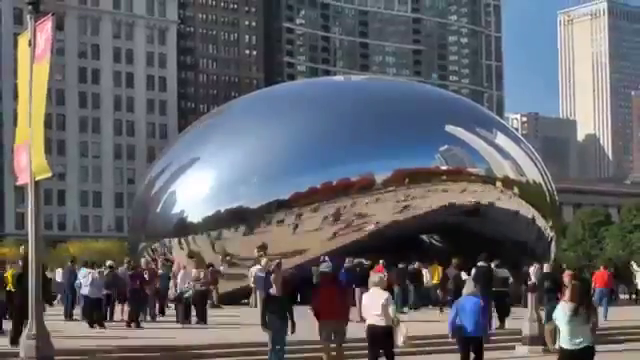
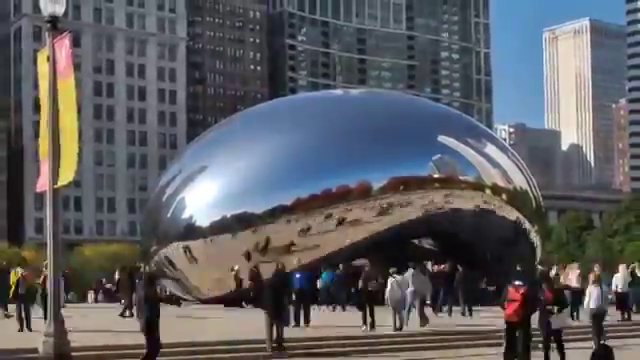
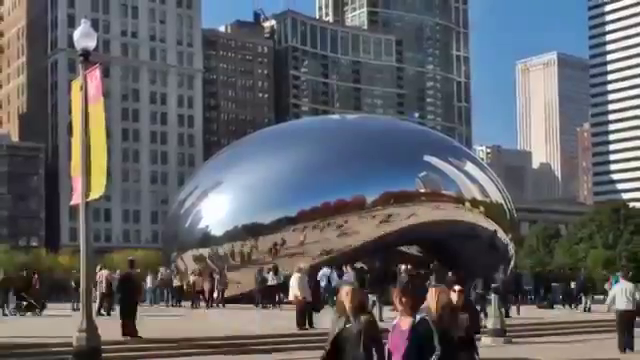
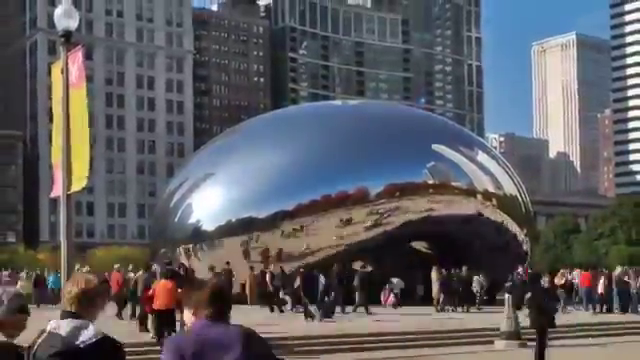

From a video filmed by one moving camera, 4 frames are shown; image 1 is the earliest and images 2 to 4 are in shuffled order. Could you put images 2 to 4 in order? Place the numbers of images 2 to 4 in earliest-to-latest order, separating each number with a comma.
2, 4, 3
